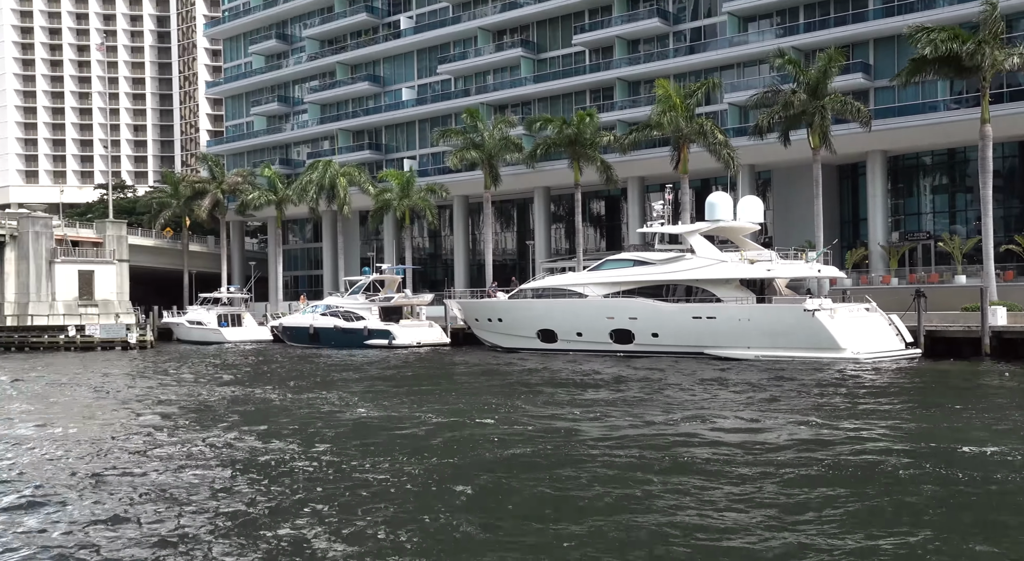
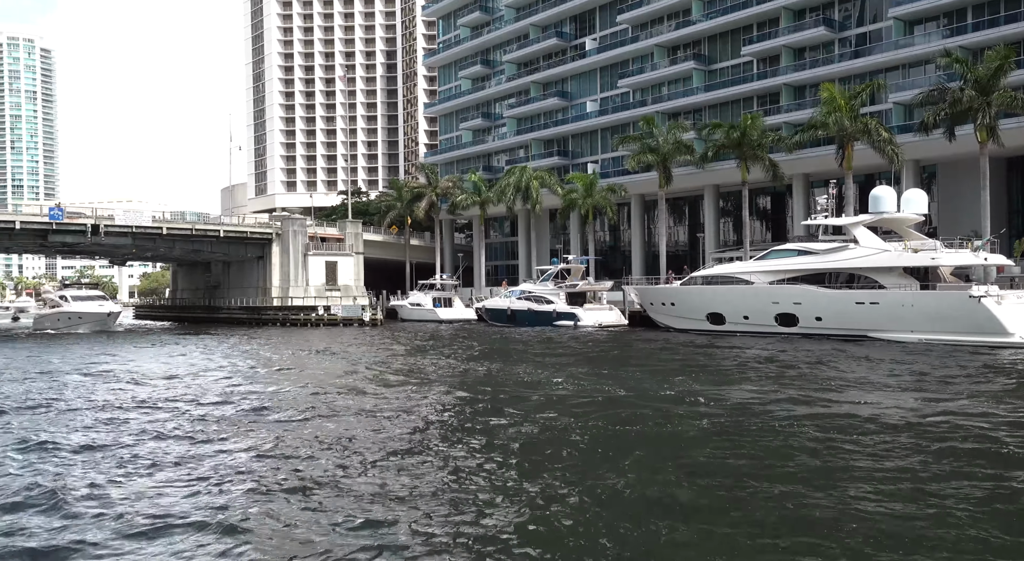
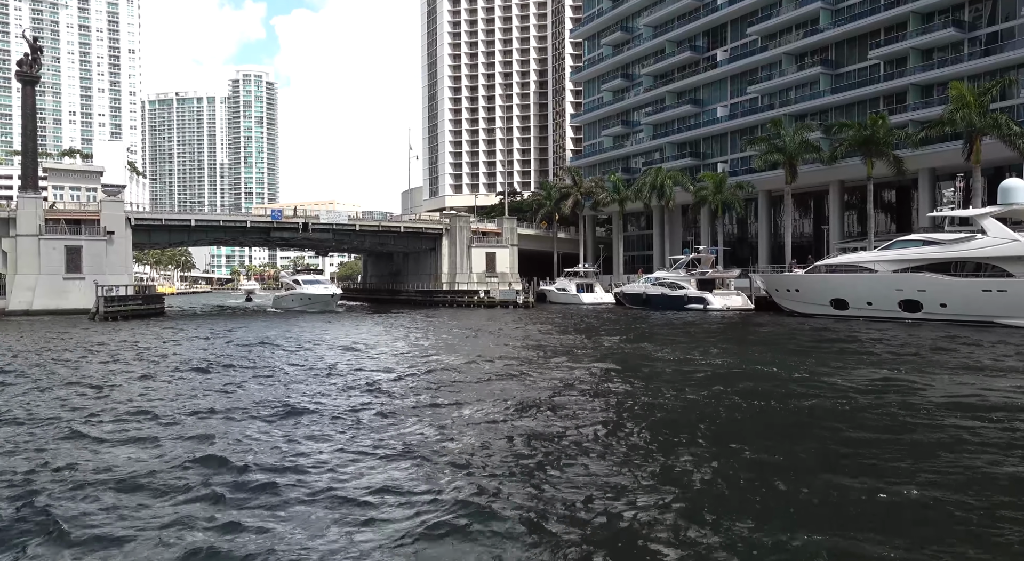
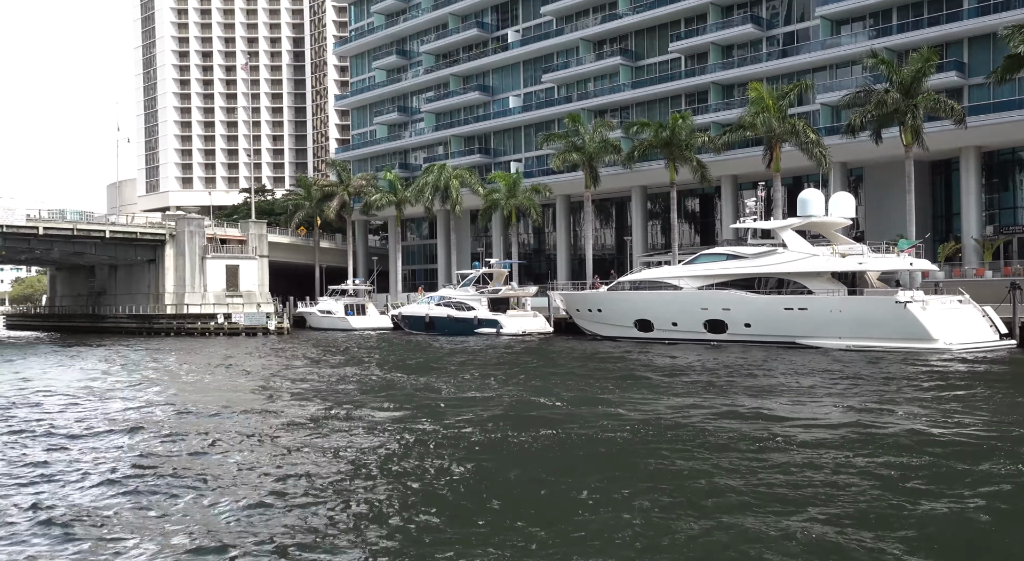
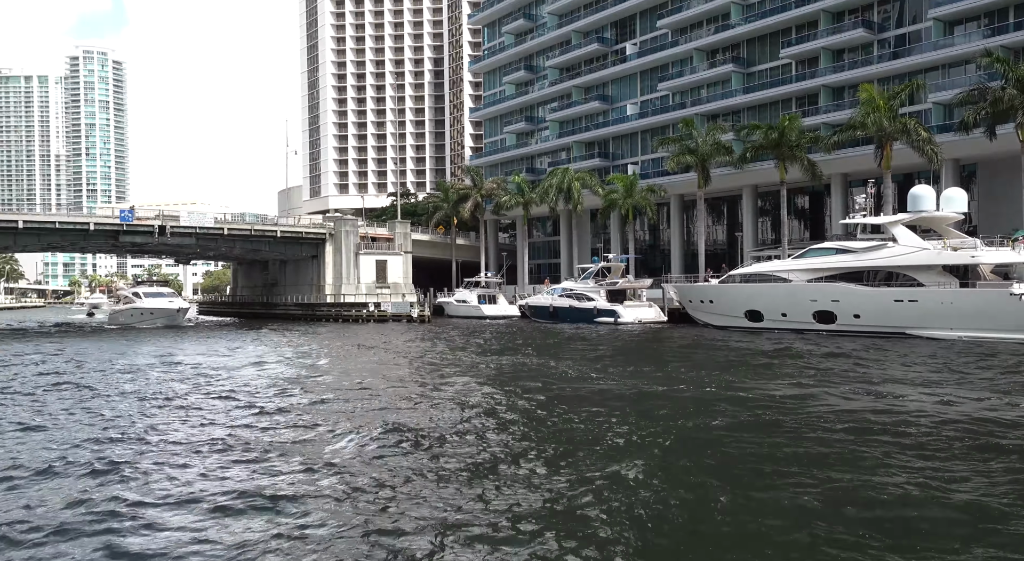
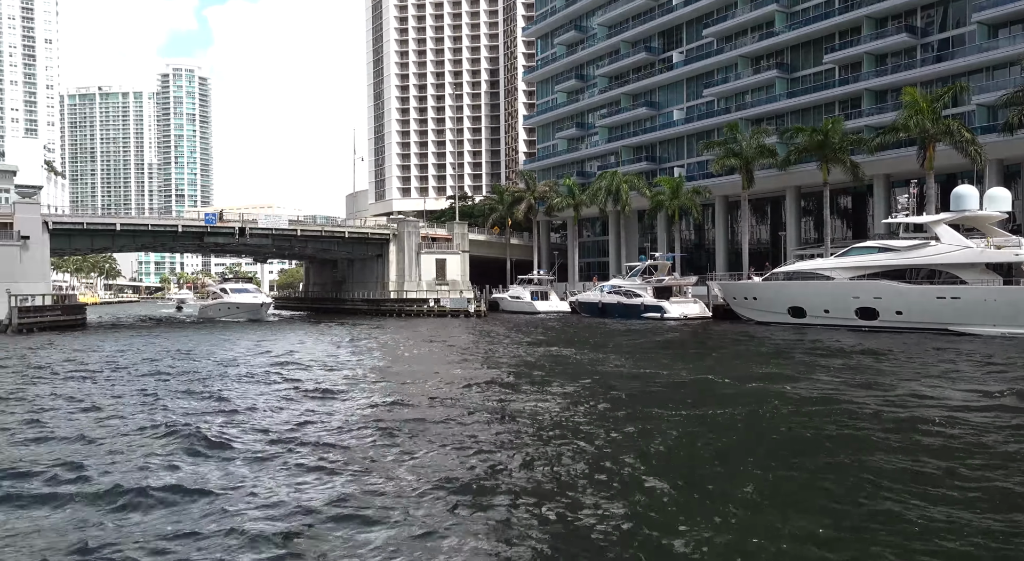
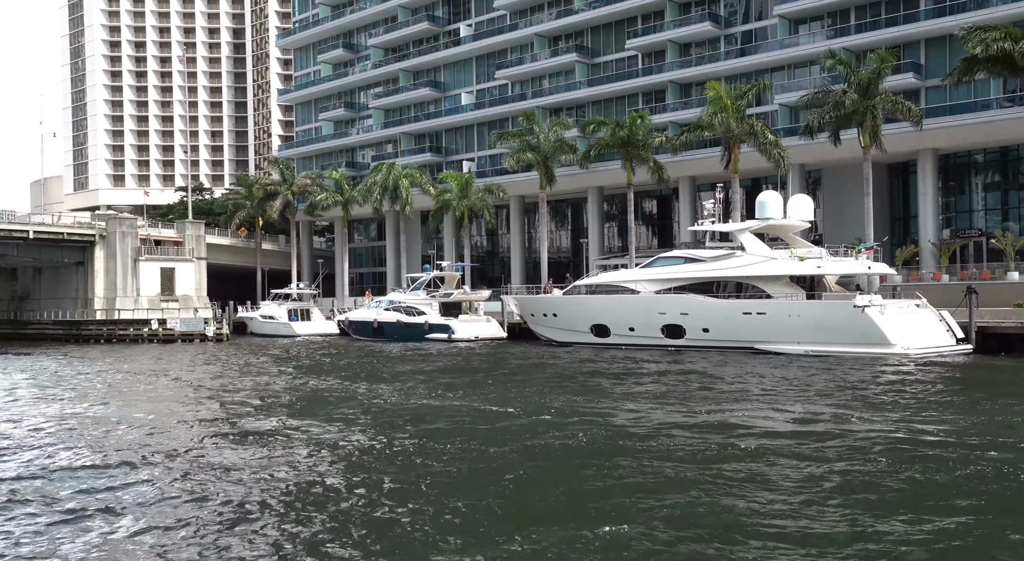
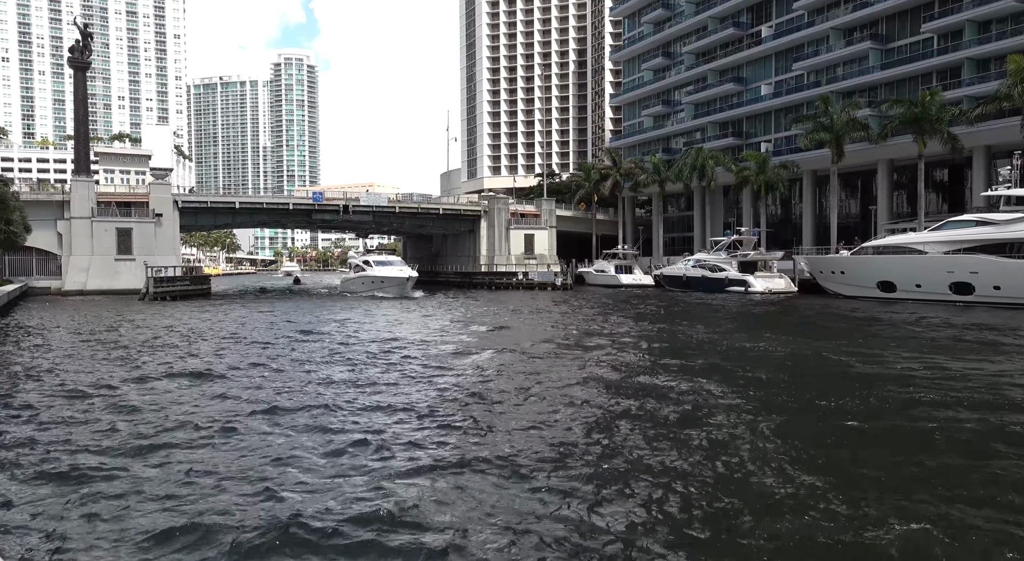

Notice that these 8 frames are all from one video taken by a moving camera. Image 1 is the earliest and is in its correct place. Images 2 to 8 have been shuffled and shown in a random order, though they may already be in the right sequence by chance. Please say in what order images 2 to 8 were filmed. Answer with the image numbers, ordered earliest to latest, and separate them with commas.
7, 4, 2, 5, 6, 3, 8
